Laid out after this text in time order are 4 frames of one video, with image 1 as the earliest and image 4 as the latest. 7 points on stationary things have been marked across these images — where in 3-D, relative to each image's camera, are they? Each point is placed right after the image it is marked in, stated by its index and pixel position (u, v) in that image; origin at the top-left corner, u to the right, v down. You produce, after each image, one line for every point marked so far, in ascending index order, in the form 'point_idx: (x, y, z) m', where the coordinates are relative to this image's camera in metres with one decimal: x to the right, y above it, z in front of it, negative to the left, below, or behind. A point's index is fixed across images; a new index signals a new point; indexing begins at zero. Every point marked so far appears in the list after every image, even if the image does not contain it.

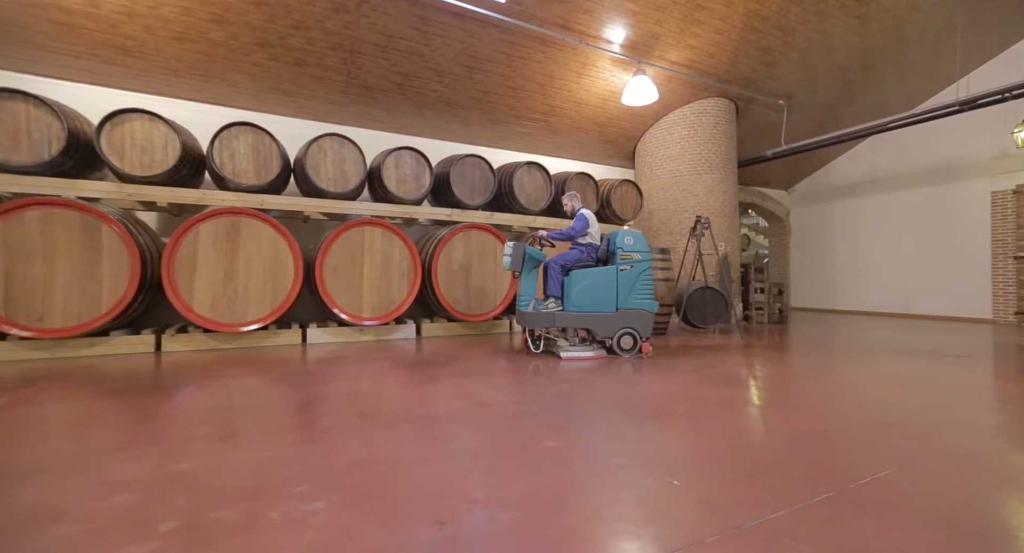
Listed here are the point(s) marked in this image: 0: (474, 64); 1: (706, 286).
0: (-0.4, +2.4, +5.1) m
1: (+2.4, -0.1, +5.5) m
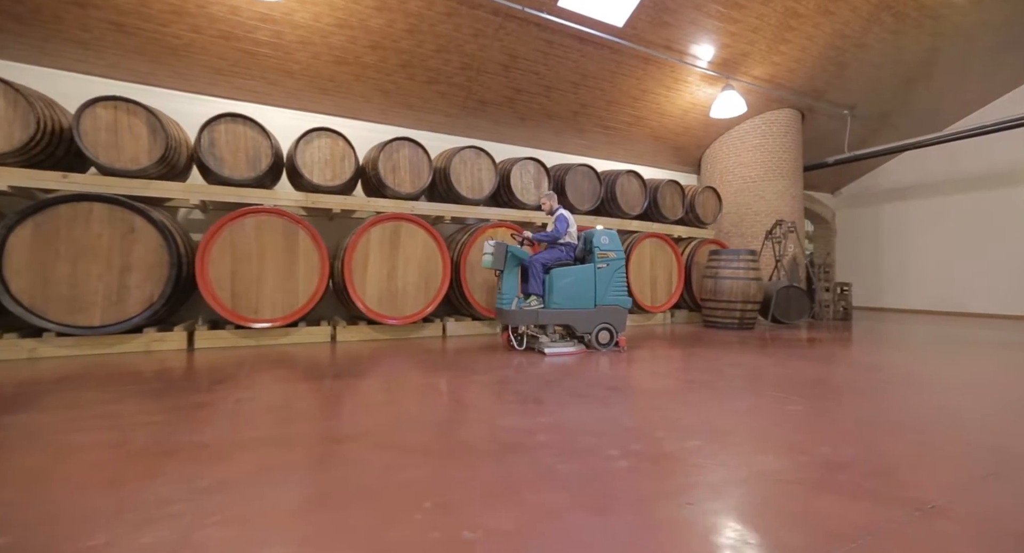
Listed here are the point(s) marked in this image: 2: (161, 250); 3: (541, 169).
0: (+0.9, +2.5, +5.6) m
1: (+3.7, -0.1, +5.9) m
2: (-2.7, +0.2, +3.4) m
3: (+0.3, +1.2, +5.1) m
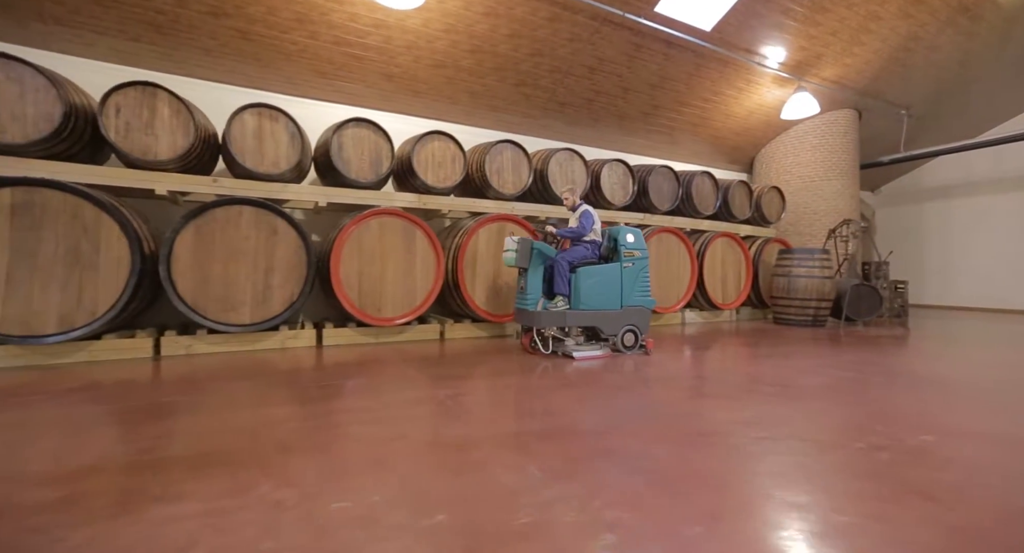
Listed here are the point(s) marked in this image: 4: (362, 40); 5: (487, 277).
0: (+1.9, +2.5, +5.7) m
1: (+4.7, -0.1, +6.0) m
2: (-1.7, +0.2, +3.5) m
3: (+1.3, +1.3, +5.2) m
4: (-1.4, +2.3, +4.2) m
5: (-0.3, 0.0, +4.4) m
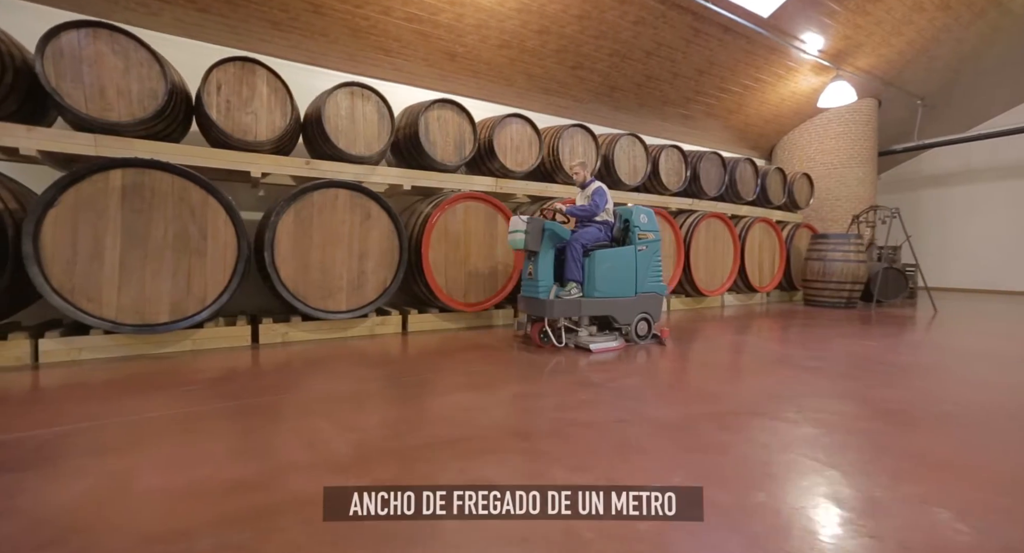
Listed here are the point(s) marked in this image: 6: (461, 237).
0: (+2.5, +2.7, +5.7) m
1: (+5.3, +0.1, +6.3) m
2: (-0.9, +0.3, +3.5) m
3: (+2.0, +1.4, +5.3) m
4: (-0.7, +2.4, +4.1) m
5: (+0.4, +0.1, +4.4) m
6: (-0.4, +0.3, +3.8) m
